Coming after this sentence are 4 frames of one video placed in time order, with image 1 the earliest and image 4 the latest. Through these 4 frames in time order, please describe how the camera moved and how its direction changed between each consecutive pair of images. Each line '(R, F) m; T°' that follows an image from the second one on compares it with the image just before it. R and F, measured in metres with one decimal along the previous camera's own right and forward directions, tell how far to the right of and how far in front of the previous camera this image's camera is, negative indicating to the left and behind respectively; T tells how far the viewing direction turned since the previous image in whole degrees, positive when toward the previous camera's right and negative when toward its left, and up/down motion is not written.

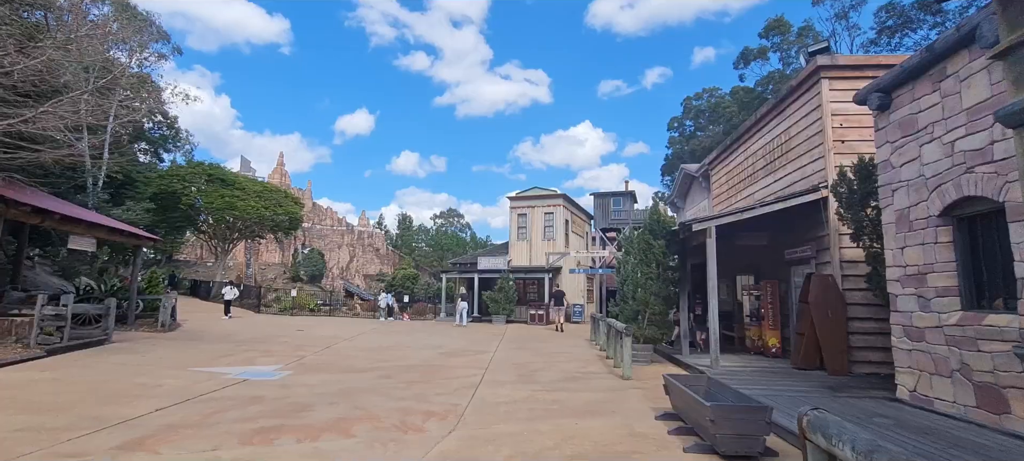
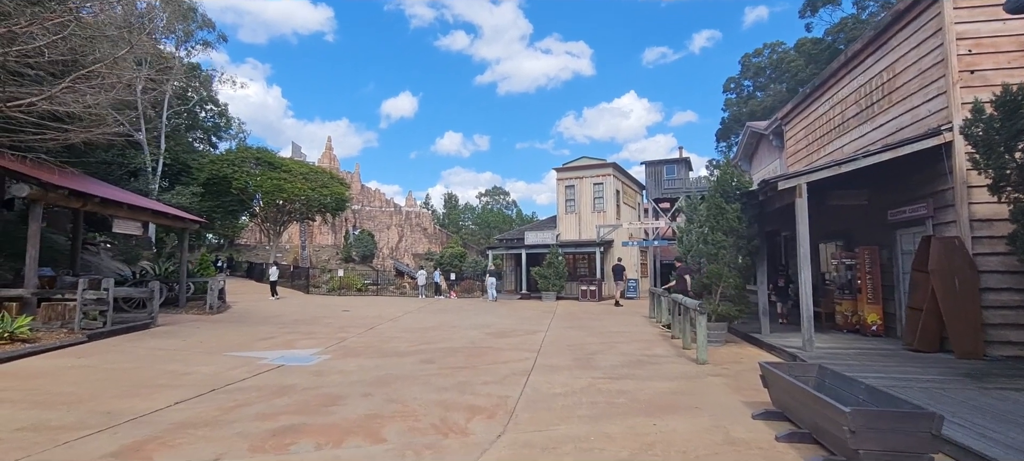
(-0.1, +1.0) m; -5°
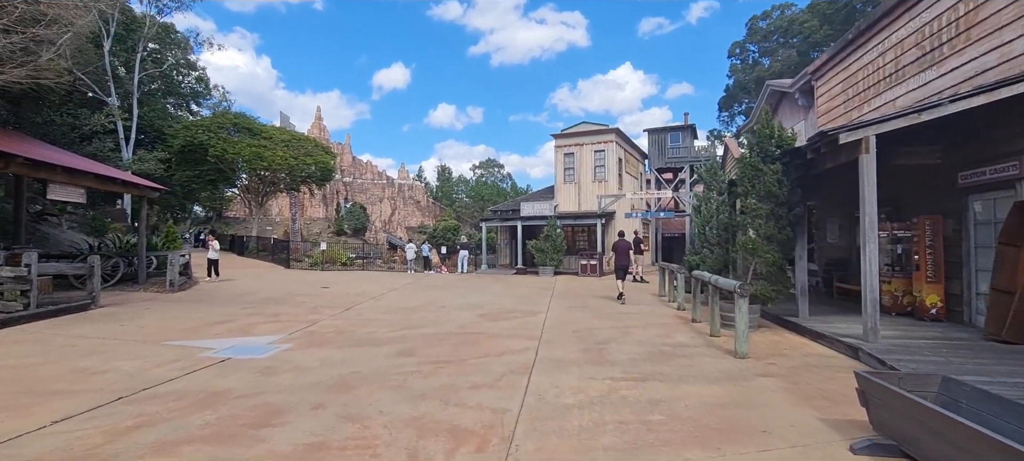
(0.0, +1.5) m; +1°
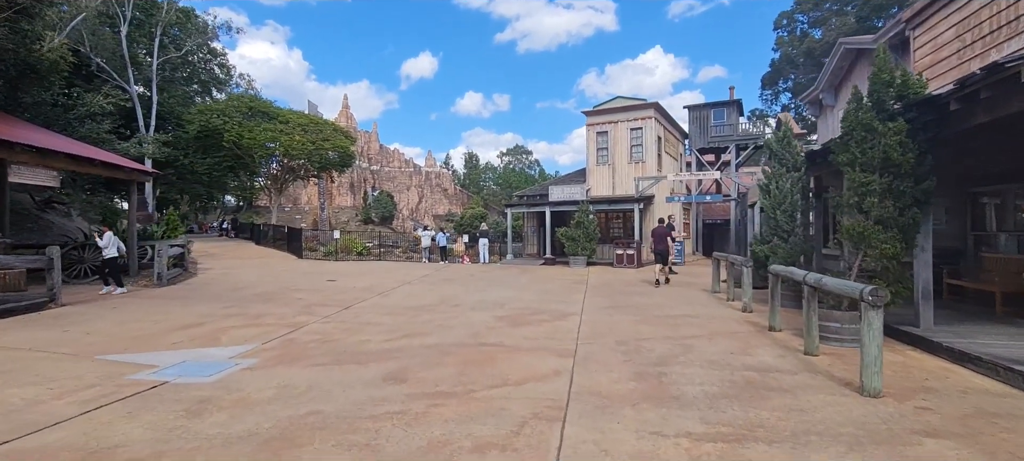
(0.0, +1.8) m; -3°
